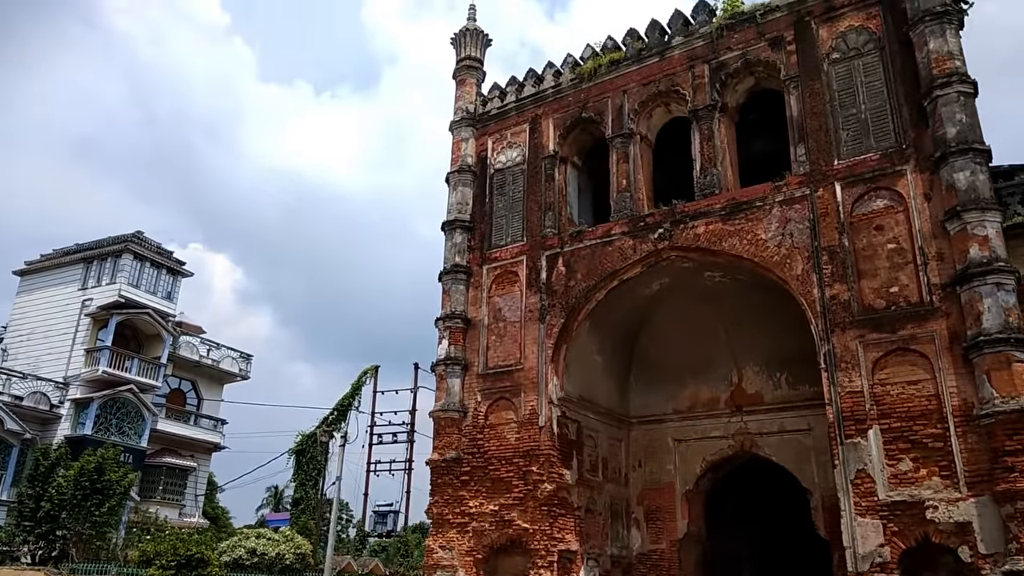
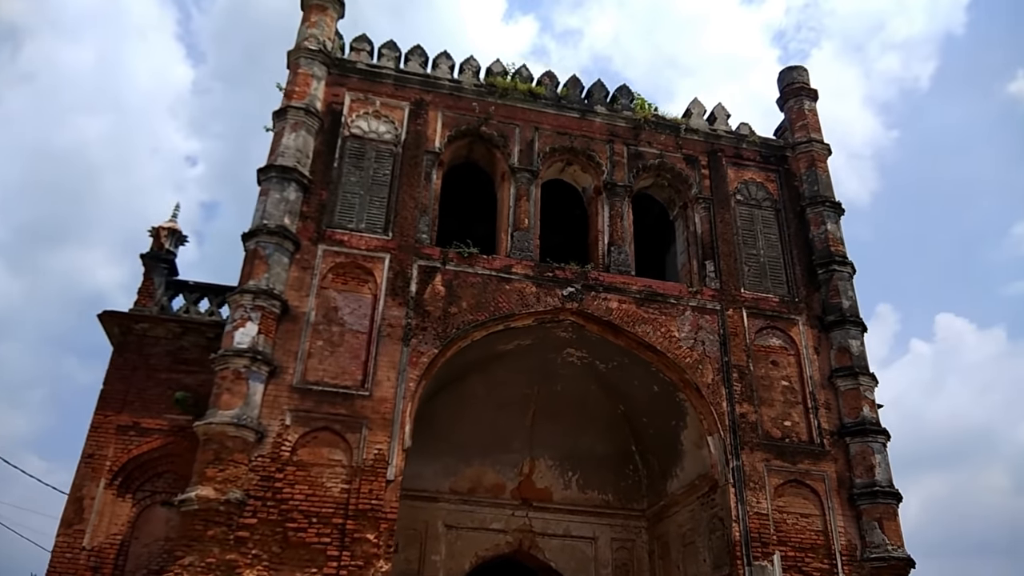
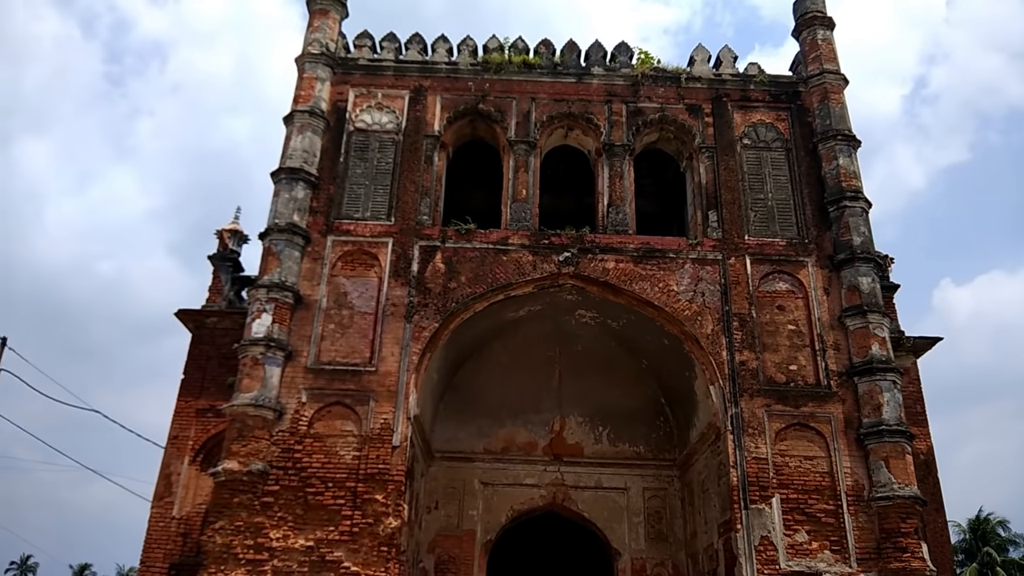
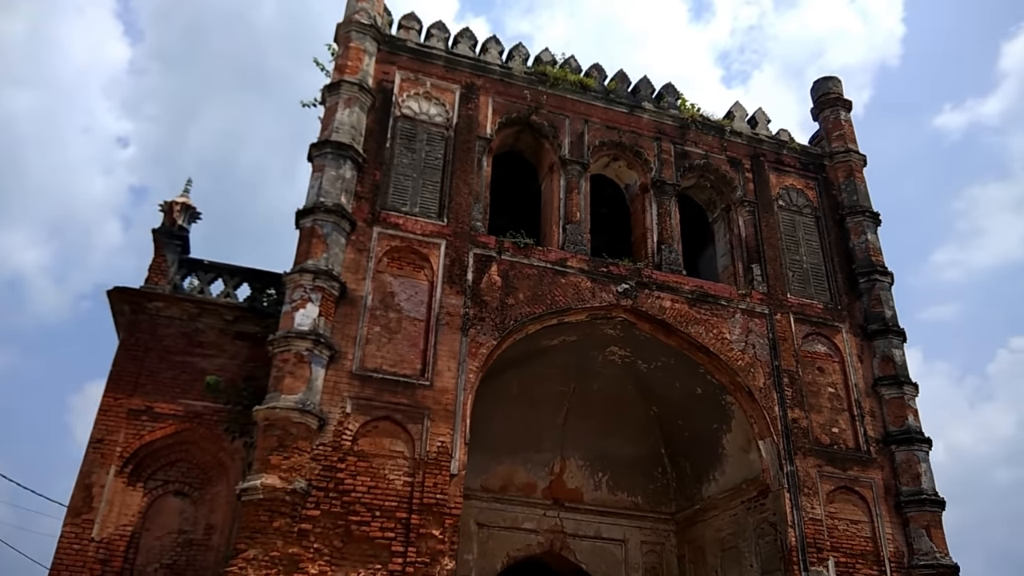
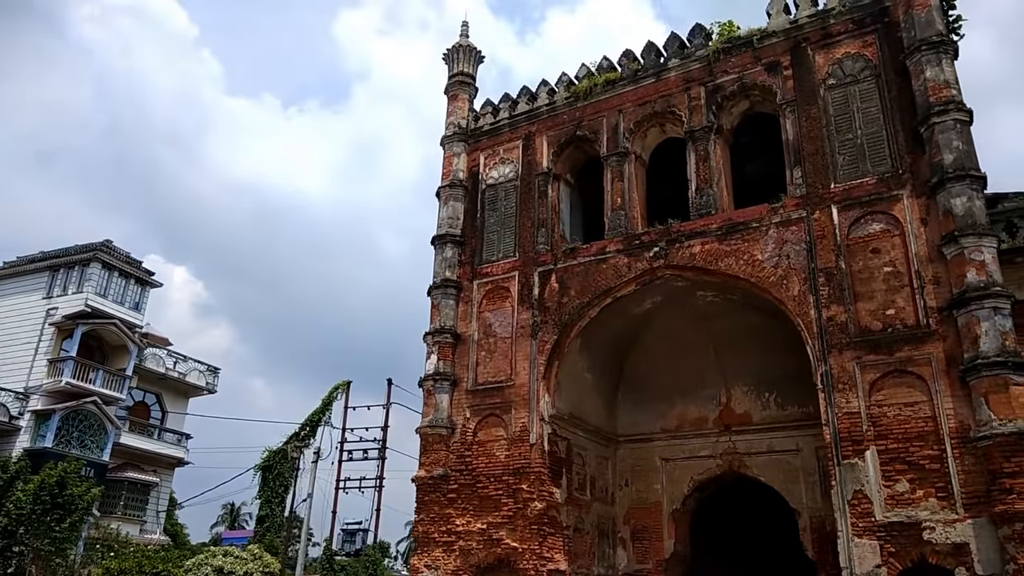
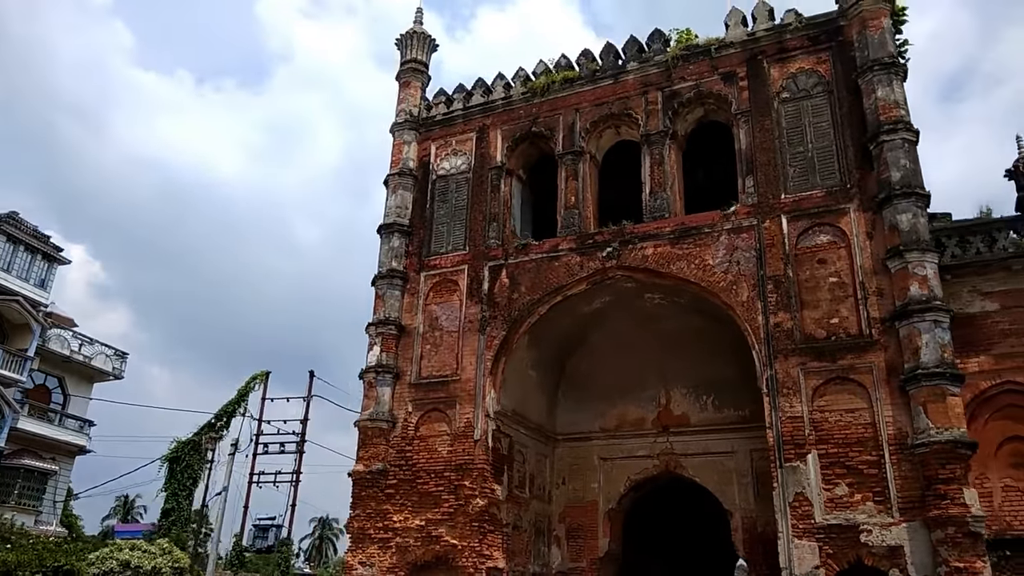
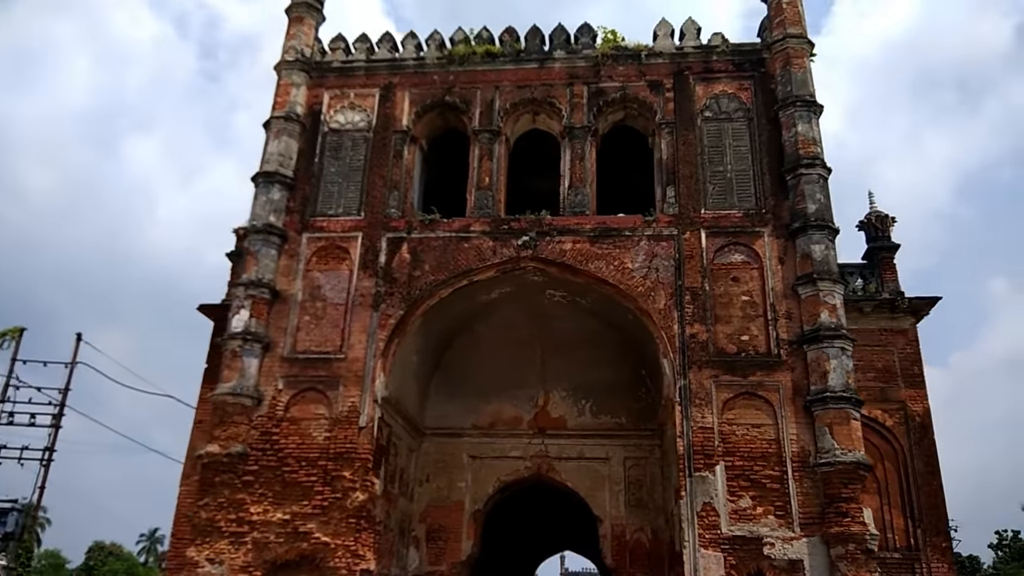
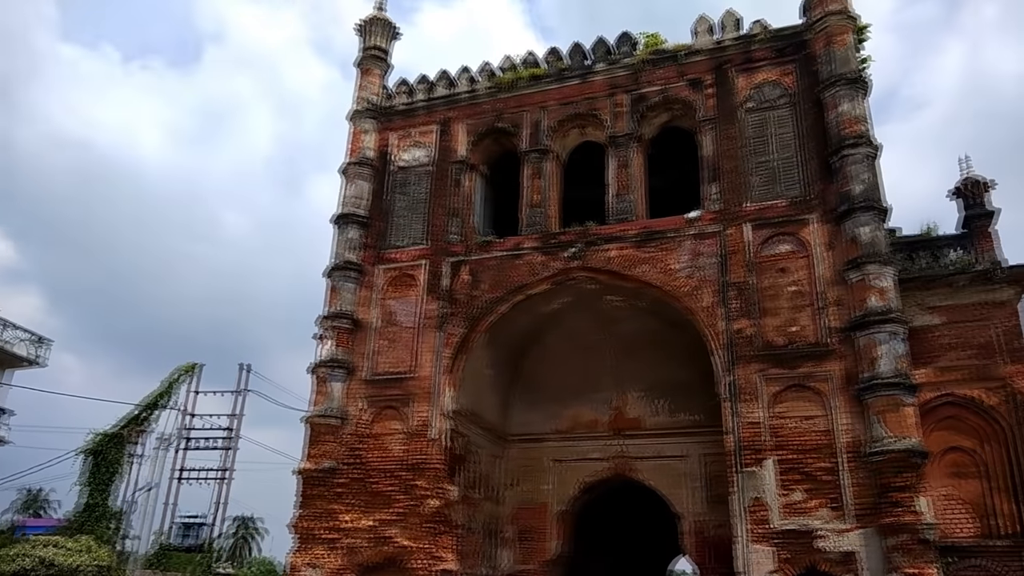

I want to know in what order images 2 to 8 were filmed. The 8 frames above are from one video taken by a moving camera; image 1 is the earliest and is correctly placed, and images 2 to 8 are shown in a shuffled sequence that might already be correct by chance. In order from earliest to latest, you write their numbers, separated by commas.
5, 6, 8, 7, 3, 2, 4
